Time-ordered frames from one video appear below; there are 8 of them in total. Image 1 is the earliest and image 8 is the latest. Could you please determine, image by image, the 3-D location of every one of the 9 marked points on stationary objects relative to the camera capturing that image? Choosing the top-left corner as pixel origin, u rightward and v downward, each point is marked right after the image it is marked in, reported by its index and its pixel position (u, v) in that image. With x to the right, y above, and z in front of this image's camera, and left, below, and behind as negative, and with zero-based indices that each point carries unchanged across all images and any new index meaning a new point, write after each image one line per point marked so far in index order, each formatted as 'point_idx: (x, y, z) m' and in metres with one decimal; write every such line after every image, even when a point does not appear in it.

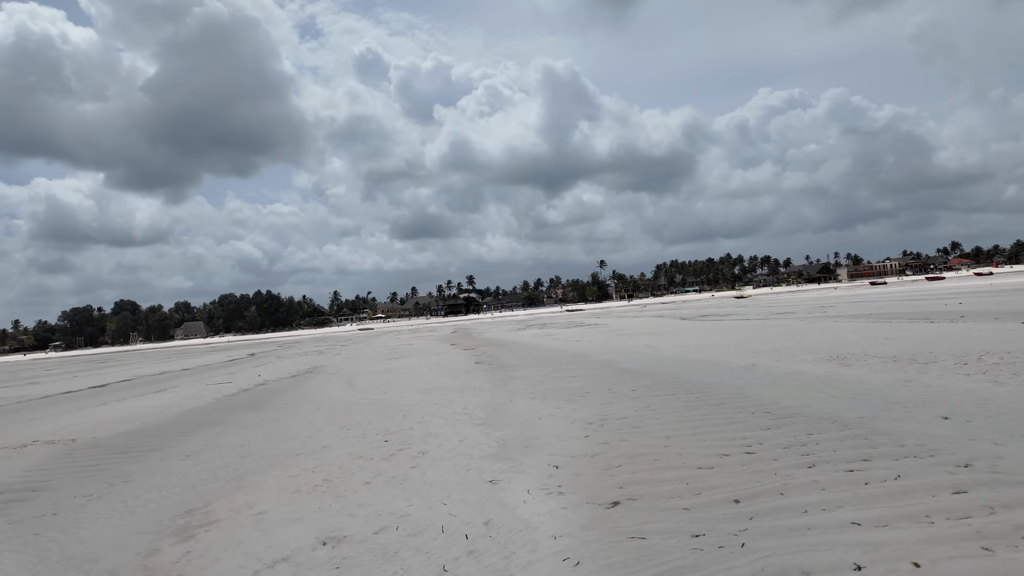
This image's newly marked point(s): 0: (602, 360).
0: (+2.8, -2.3, +18.5) m
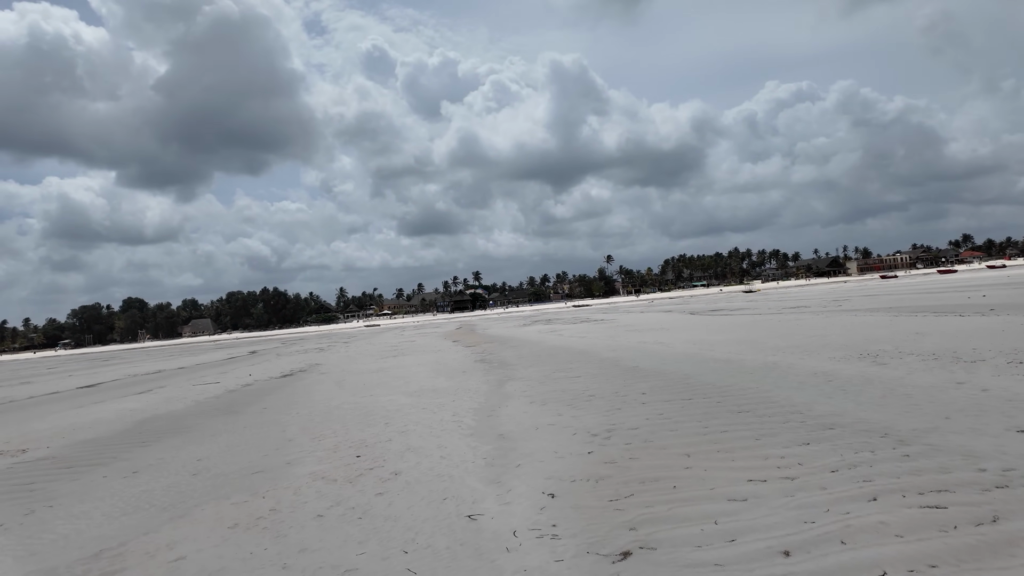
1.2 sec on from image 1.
0: (+2.8, -2.1, +17.3) m
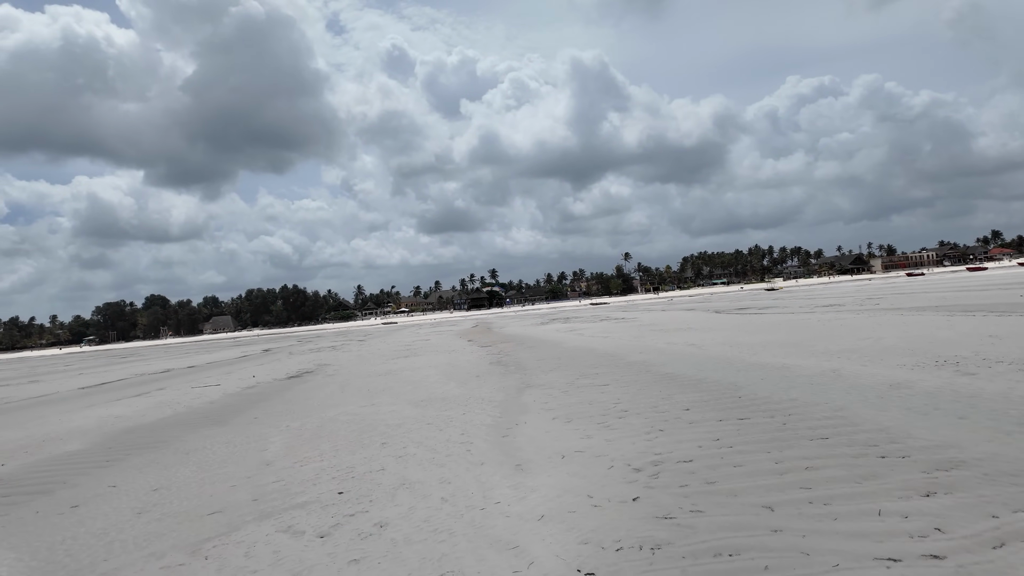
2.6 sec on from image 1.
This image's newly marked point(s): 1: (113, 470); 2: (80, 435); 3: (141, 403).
0: (+3.2, -2.0, +15.6) m
1: (-5.6, -2.6, +8.3) m
2: (-8.9, -3.0, +12.3) m
3: (-10.9, -3.4, +17.4) m
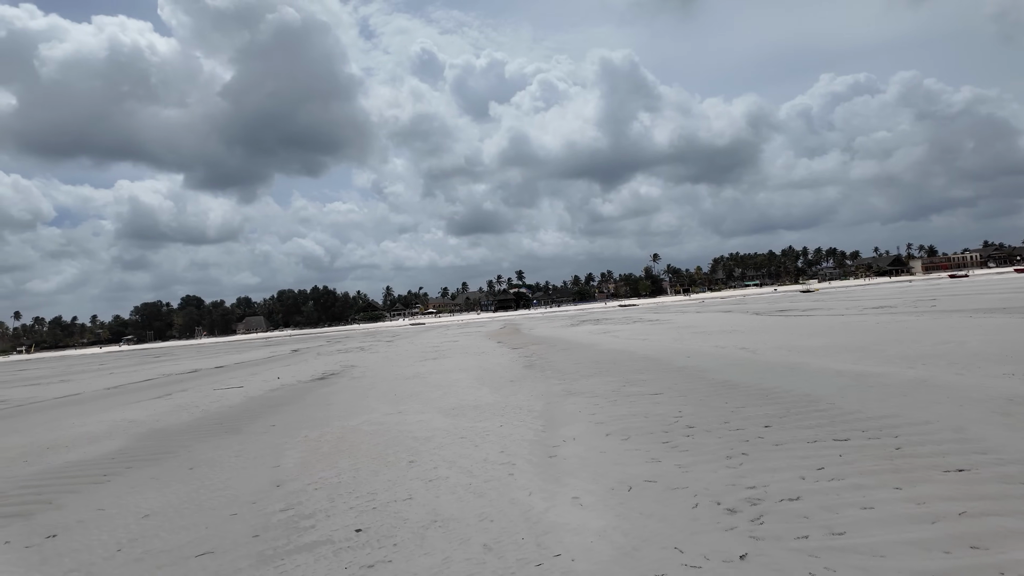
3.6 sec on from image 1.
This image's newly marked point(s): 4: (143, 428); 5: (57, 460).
0: (+4.1, -1.9, +14.2) m
1: (-5.0, -2.5, +7.4) m
2: (-8.1, -3.0, +11.4) m
3: (-9.9, -3.3, +16.7) m
4: (-7.9, -3.0, +12.8) m
5: (-7.5, -2.8, +9.9) m
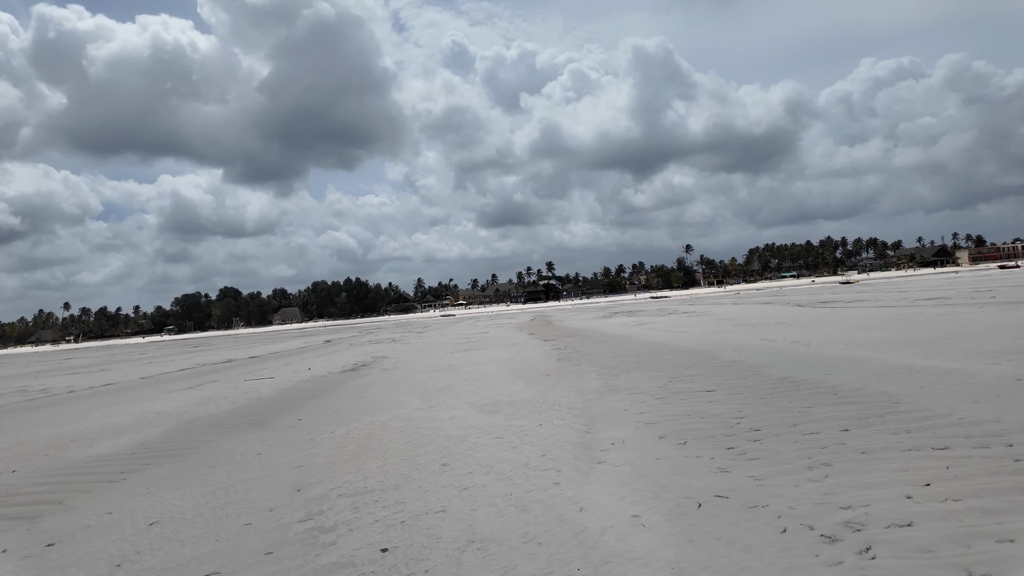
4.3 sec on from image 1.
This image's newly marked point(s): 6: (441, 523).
0: (+5.0, -1.7, +13.3) m
1: (-4.5, -2.3, +6.9) m
2: (-7.5, -2.7, +11.1) m
3: (-8.9, -3.0, +16.4) m
4: (-7.2, -2.8, +12.5) m
5: (-6.9, -2.6, +9.5) m
6: (-0.6, -1.9, +4.8) m
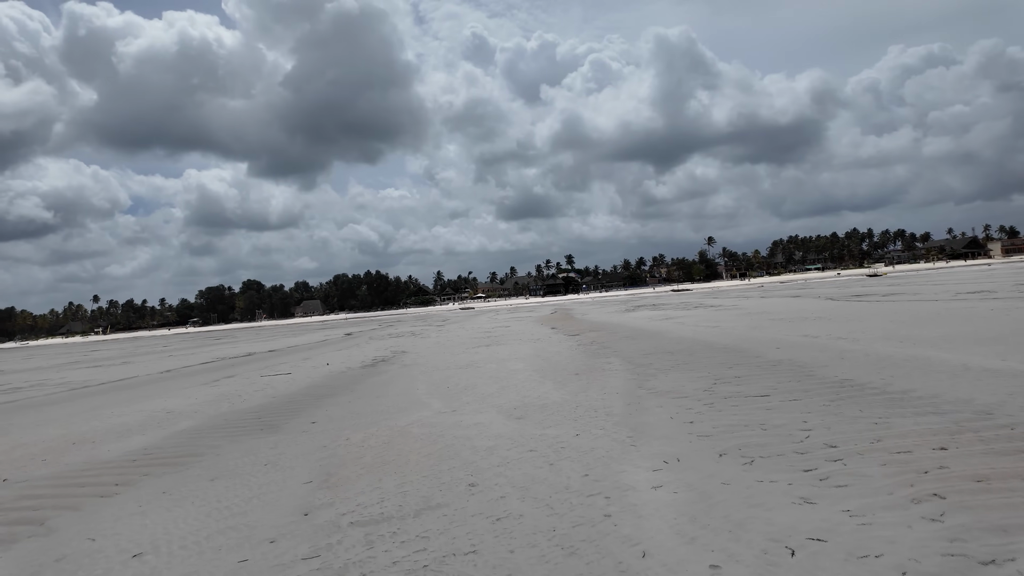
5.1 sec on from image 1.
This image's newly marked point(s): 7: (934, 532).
0: (+5.5, -1.5, +12.2) m
1: (-4.1, -2.2, +6.1) m
2: (-6.9, -2.6, +10.5) m
3: (-8.2, -2.8, +15.9) m
4: (-6.6, -2.6, +11.8) m
5: (-6.5, -2.5, +8.9) m
6: (-0.3, -1.8, +3.9) m
7: (+2.8, -1.6, +3.9) m
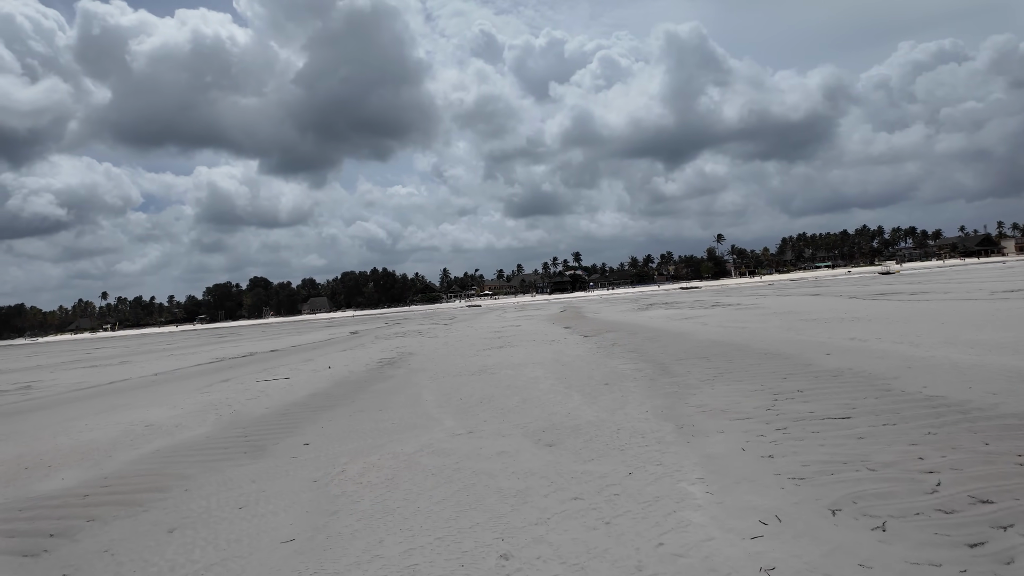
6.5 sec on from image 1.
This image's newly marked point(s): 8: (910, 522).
0: (+5.9, -1.5, +10.6) m
1: (-3.8, -2.3, +4.7) m
2: (-6.6, -2.6, +9.0) m
3: (-7.8, -2.8, +14.4) m
4: (-6.2, -2.6, +10.4) m
5: (-6.1, -2.5, +7.5) m
6: (+0.1, -1.8, +2.4) m
7: (+3.1, -1.6, +2.4) m
8: (+2.9, -1.7, +4.3) m
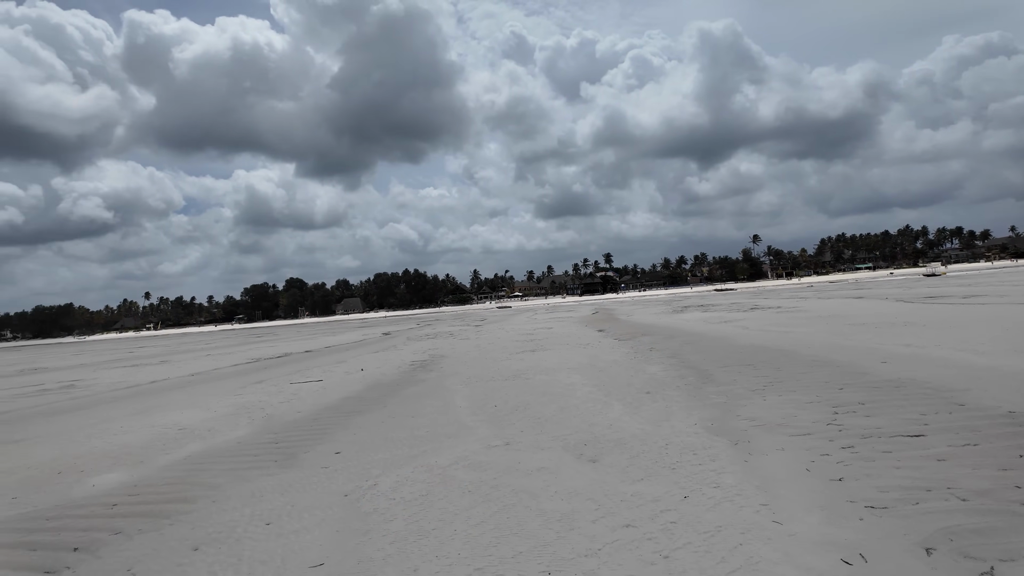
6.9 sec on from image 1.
0: (+6.6, -1.6, +9.9) m
1: (-3.5, -2.3, +4.4) m
2: (-6.0, -2.6, +8.9) m
3: (-6.9, -2.8, +14.4) m
4: (-5.6, -2.6, +10.3) m
5: (-5.6, -2.6, +7.3) m
6: (+0.3, -1.9, +1.9) m
7: (+3.3, -1.7, +1.8) m
8: (+3.2, -1.7, +3.7) m
